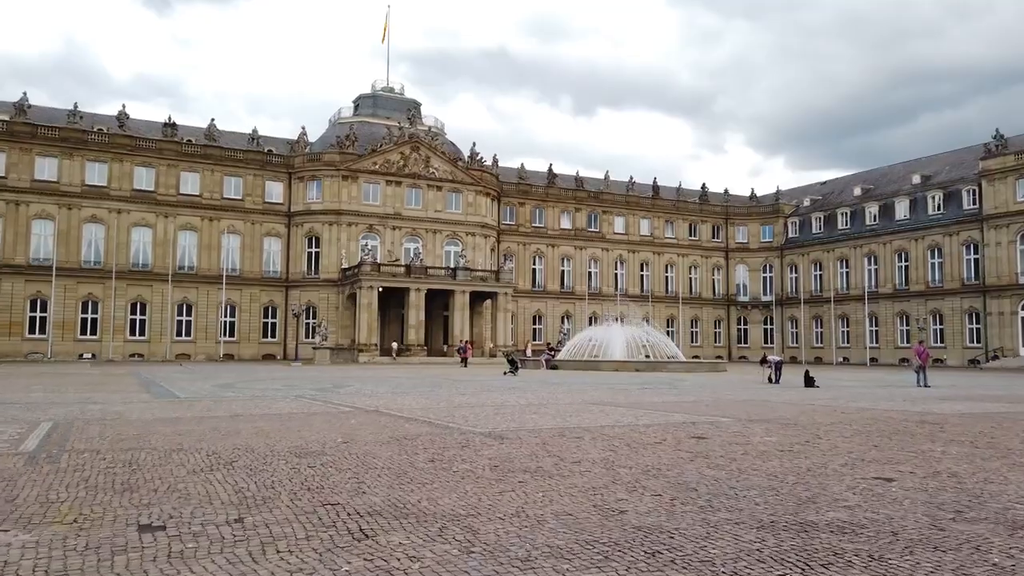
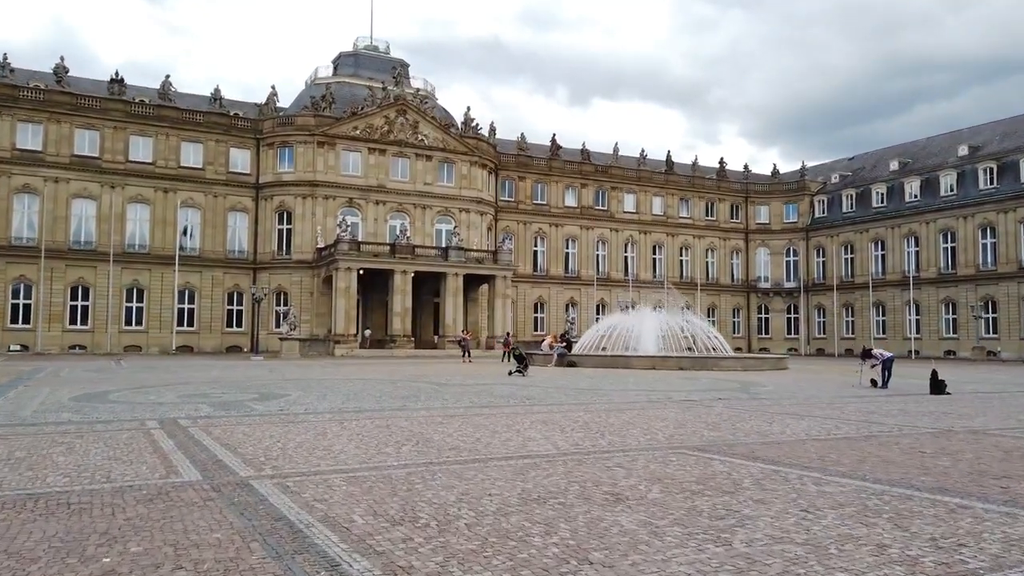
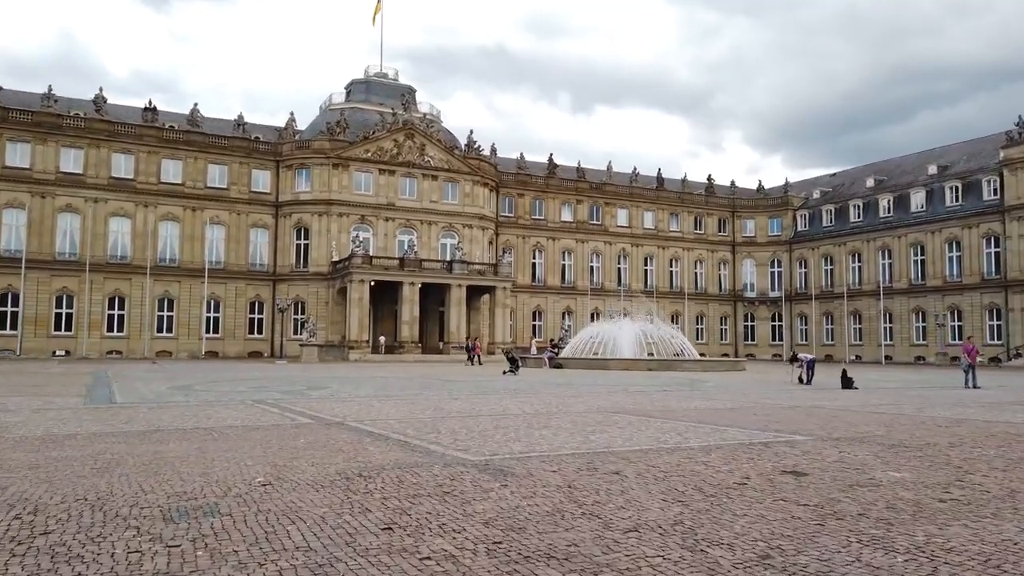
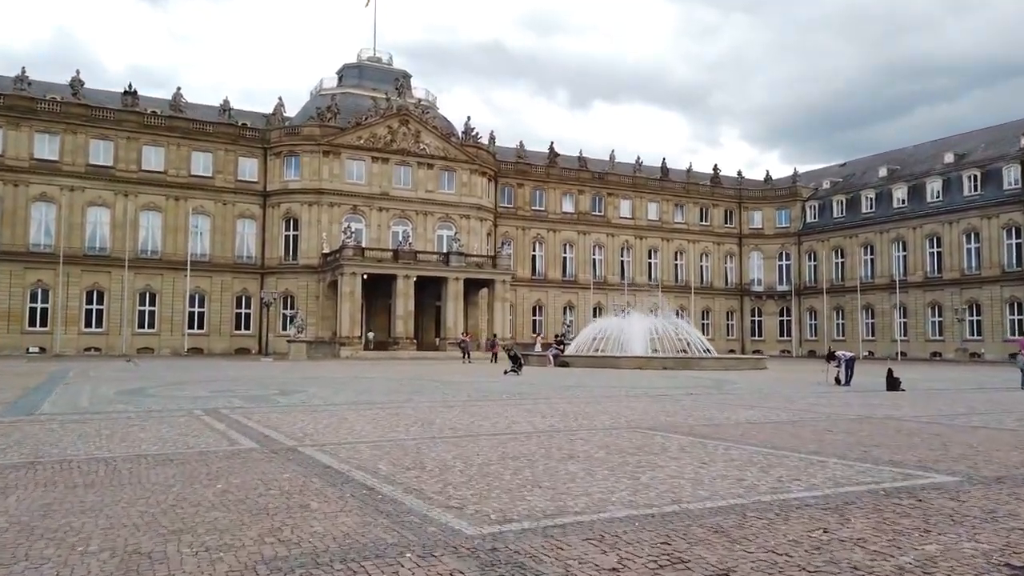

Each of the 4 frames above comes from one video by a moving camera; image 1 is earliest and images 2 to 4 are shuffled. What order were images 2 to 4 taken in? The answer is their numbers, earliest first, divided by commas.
3, 4, 2
